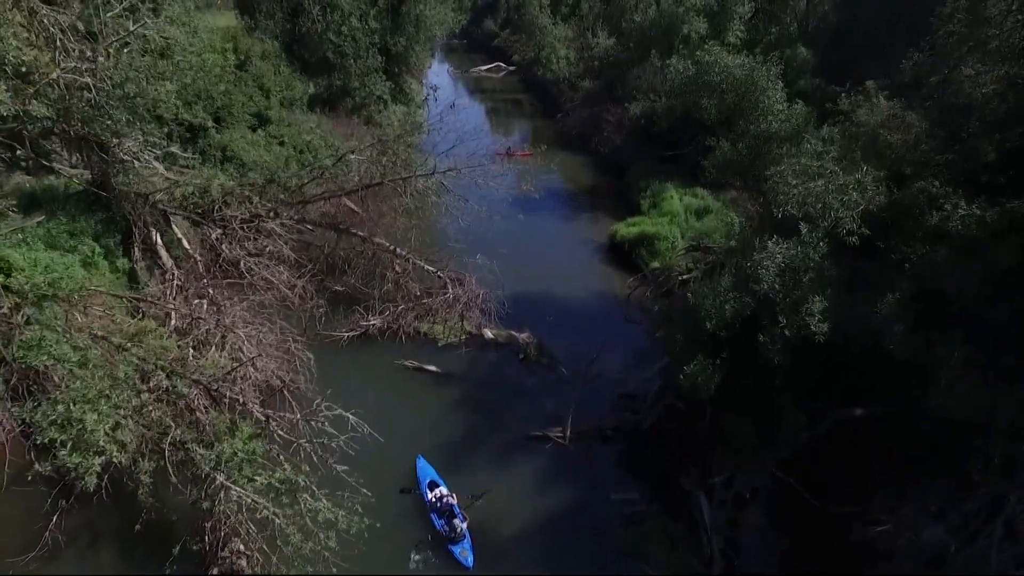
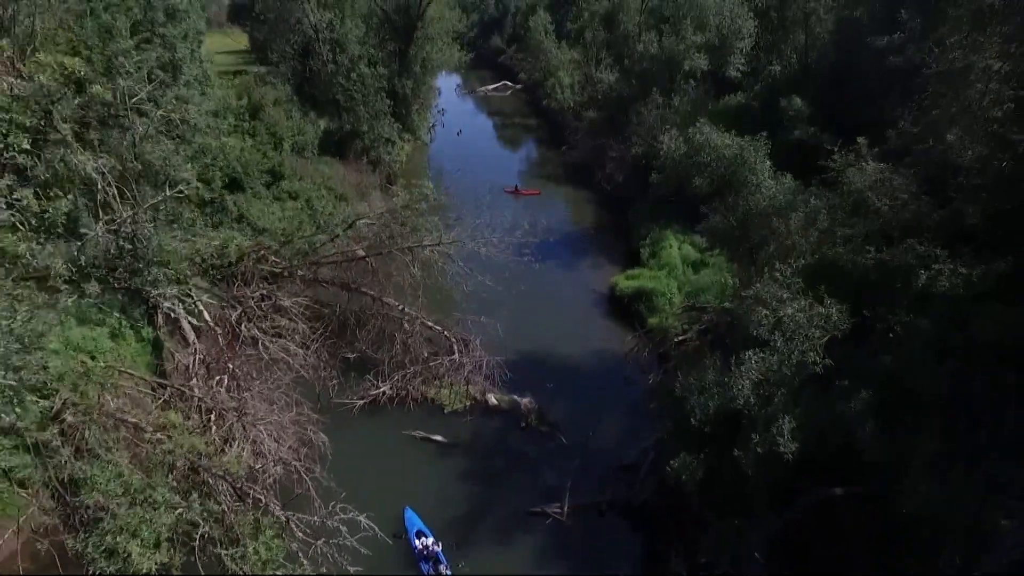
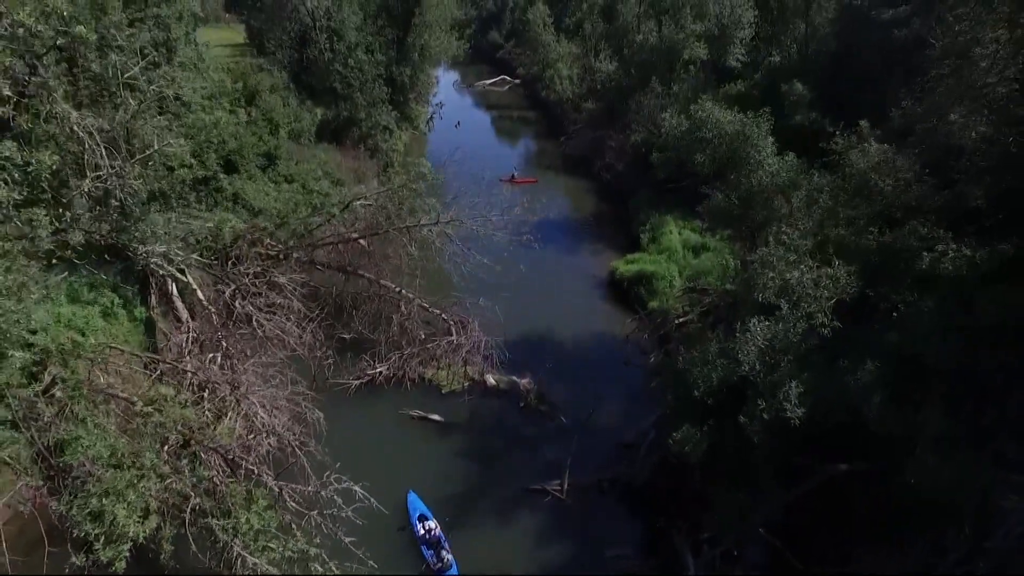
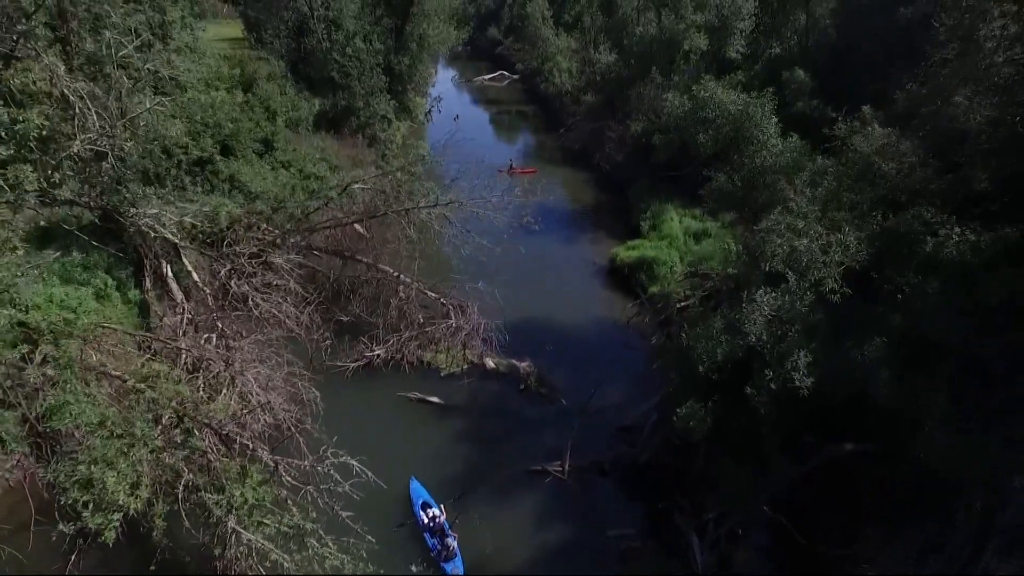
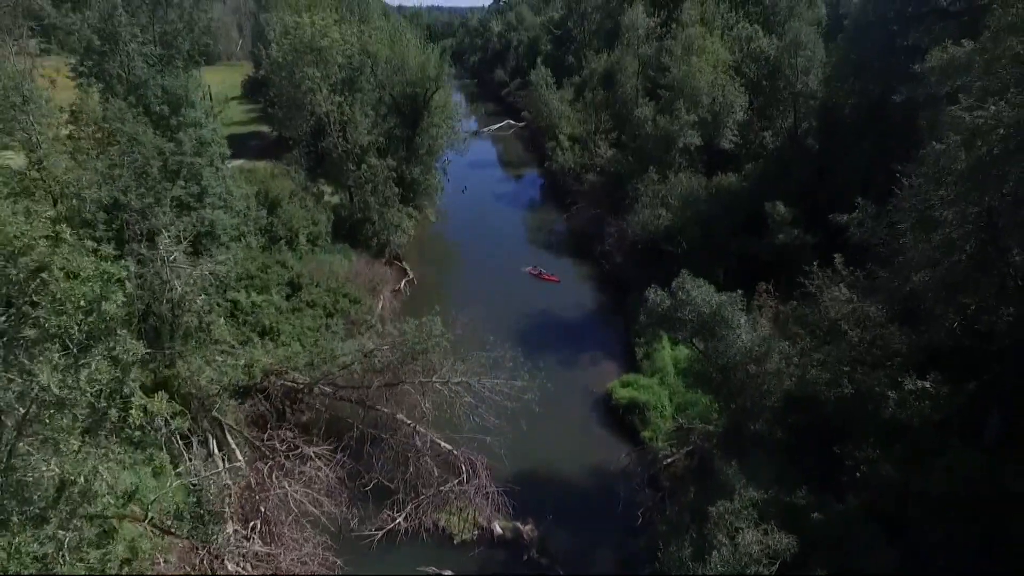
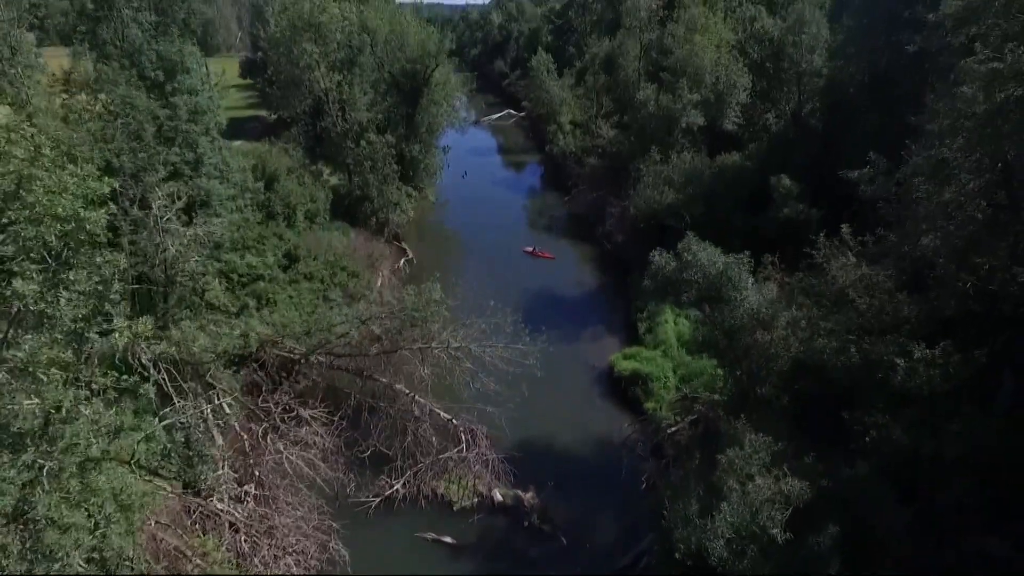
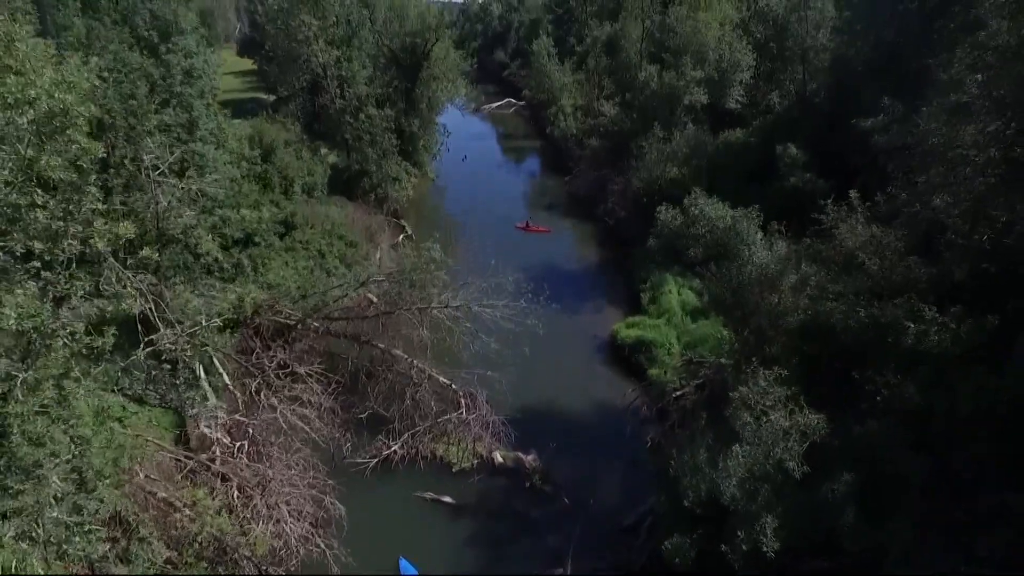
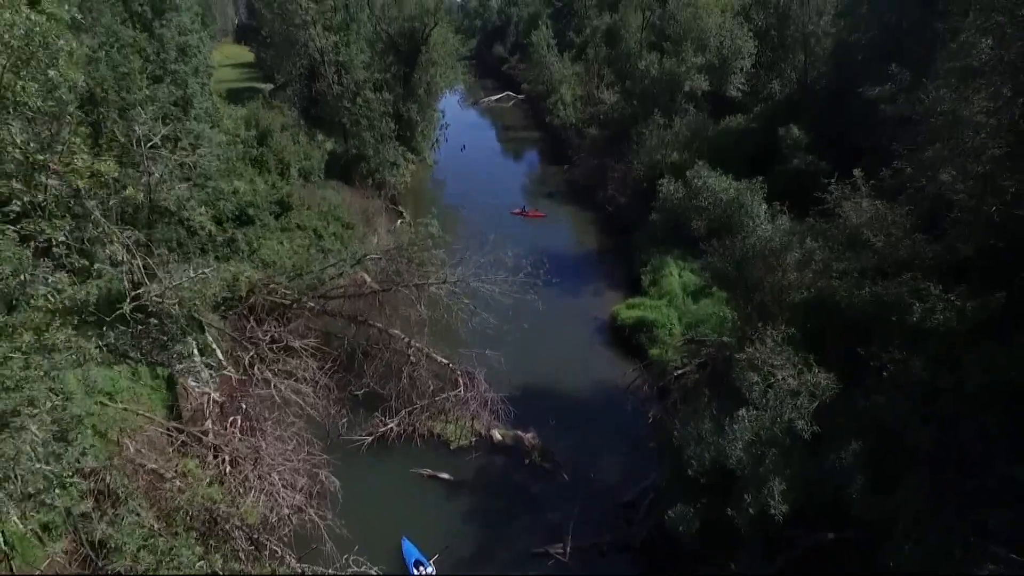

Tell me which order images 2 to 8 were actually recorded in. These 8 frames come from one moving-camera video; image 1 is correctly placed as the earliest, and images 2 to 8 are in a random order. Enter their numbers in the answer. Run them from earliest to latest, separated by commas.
4, 3, 2, 8, 7, 6, 5
